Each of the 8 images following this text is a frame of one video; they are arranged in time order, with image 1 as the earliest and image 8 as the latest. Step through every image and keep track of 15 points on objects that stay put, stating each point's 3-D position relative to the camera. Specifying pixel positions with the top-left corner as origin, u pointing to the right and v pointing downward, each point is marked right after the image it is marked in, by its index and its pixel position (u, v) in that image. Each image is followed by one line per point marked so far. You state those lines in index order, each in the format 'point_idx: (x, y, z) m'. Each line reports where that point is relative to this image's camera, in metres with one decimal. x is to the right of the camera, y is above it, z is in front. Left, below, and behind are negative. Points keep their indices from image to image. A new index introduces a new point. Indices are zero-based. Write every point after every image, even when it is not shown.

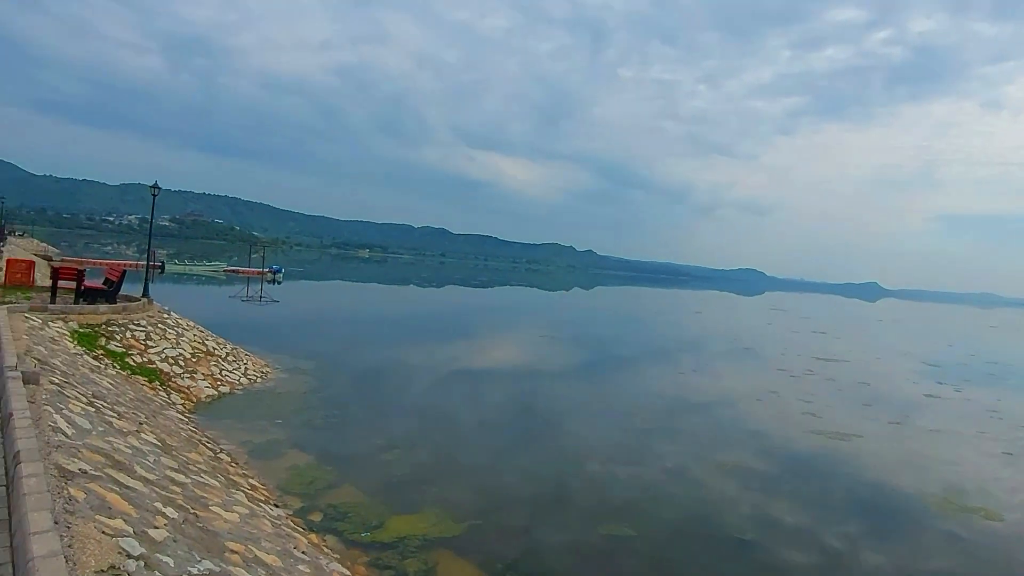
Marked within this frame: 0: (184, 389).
0: (-7.2, -2.2, +14.2) m
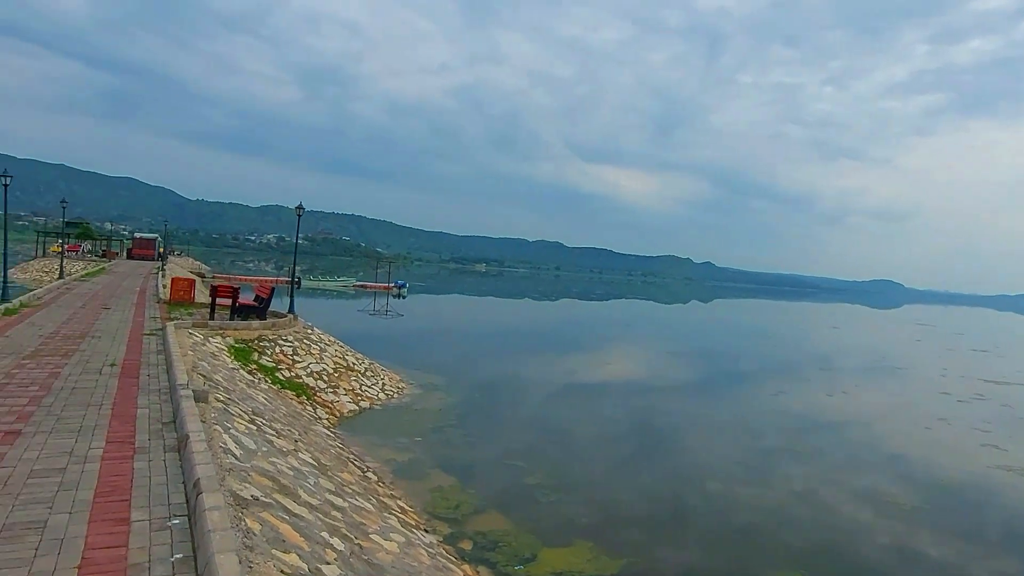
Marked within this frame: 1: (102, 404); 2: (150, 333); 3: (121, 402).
0: (-4.1, -2.6, +14.4) m
1: (-4.4, -1.3, +7.0) m
2: (-6.9, -0.9, +12.4) m
3: (-4.3, -1.3, +7.1) m
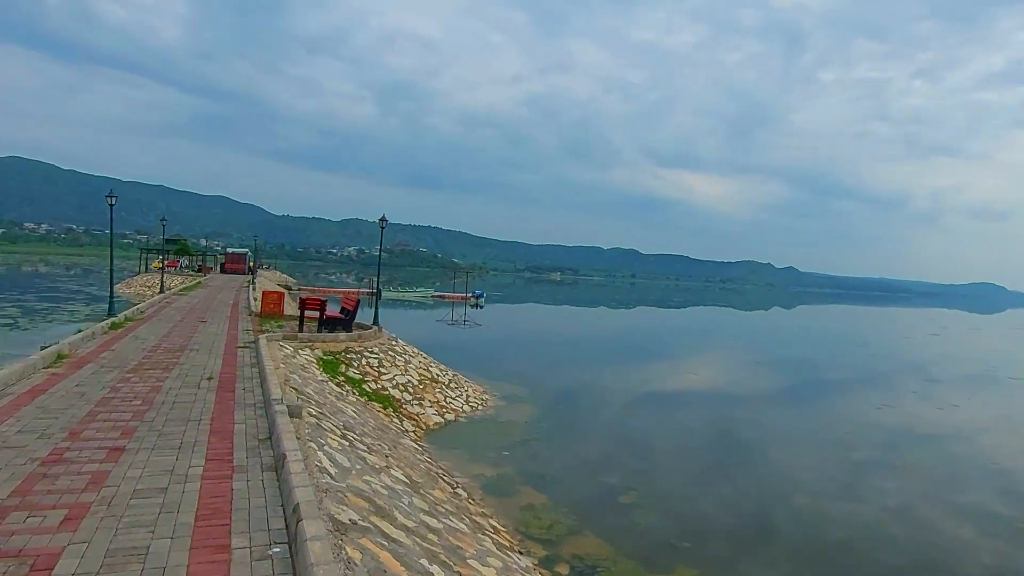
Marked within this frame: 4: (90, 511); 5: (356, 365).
0: (-2.2, -2.8, +14.3) m
1: (-3.4, -1.4, +7.0) m
2: (-5.2, -1.1, +12.6) m
3: (-3.2, -1.4, +7.1) m
4: (-2.9, -1.5, +4.5) m
5: (-3.5, -1.7, +14.5) m
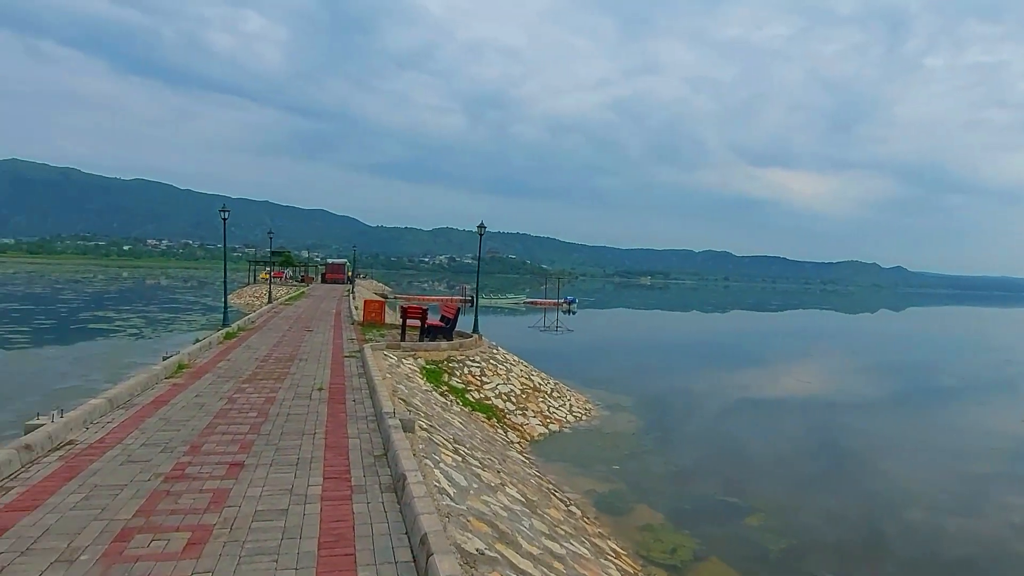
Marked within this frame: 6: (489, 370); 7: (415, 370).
0: (+0.1, -3.0, +13.8) m
1: (-2.1, -1.5, +6.8) m
2: (-3.1, -1.3, +12.6) m
3: (-1.9, -1.5, +6.9) m
4: (-2.0, -1.6, +4.2) m
5: (-1.2, -1.9, +14.2) m
6: (-0.5, -1.9, +15.2) m
7: (-1.9, -1.7, +13.0) m
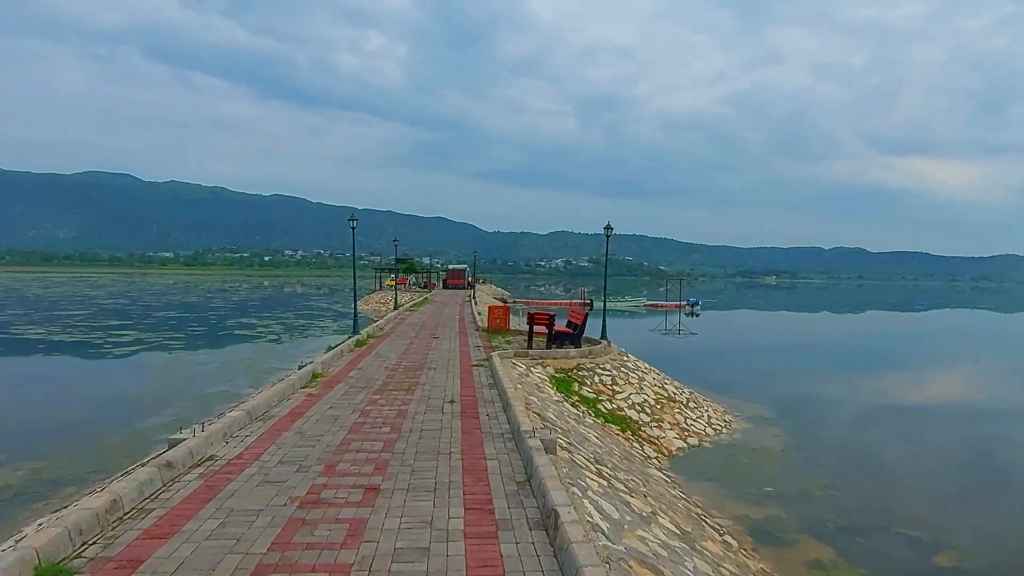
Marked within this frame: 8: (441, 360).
0: (+2.8, -3.0, +12.8) m
1: (-0.6, -1.6, +6.3) m
2: (-0.6, -1.4, +12.2) m
3: (-0.4, -1.6, +6.4) m
4: (-0.9, -1.7, +3.7) m
5: (+1.6, -2.0, +13.4) m
6: (+2.4, -2.0, +14.3) m
7: (+0.6, -1.8, +12.3) m
8: (-1.4, -1.4, +12.4) m
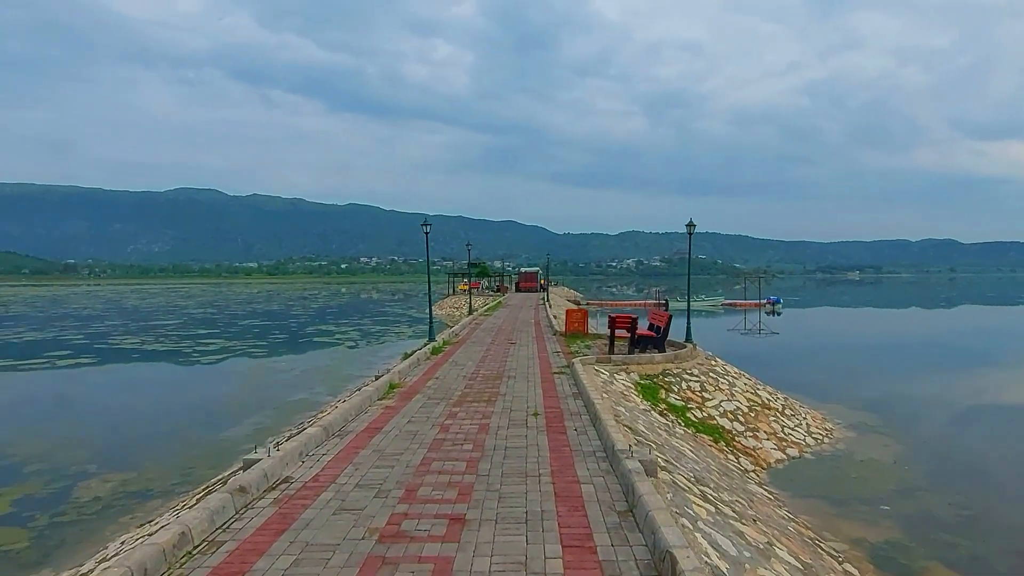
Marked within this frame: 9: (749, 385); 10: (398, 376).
0: (+4.4, -3.0, +11.8) m
1: (+0.2, -1.6, +5.7) m
2: (+0.9, -1.5, +11.6) m
3: (+0.4, -1.6, +5.8) m
4: (-0.4, -1.7, +3.2) m
5: (+3.2, -2.0, +12.6) m
6: (+4.1, -2.0, +13.4) m
7: (+2.1, -1.8, +11.6) m
8: (+0.1, -1.5, +11.9) m
9: (+5.2, -2.2, +14.4) m
10: (-1.9, -1.4, +10.7) m
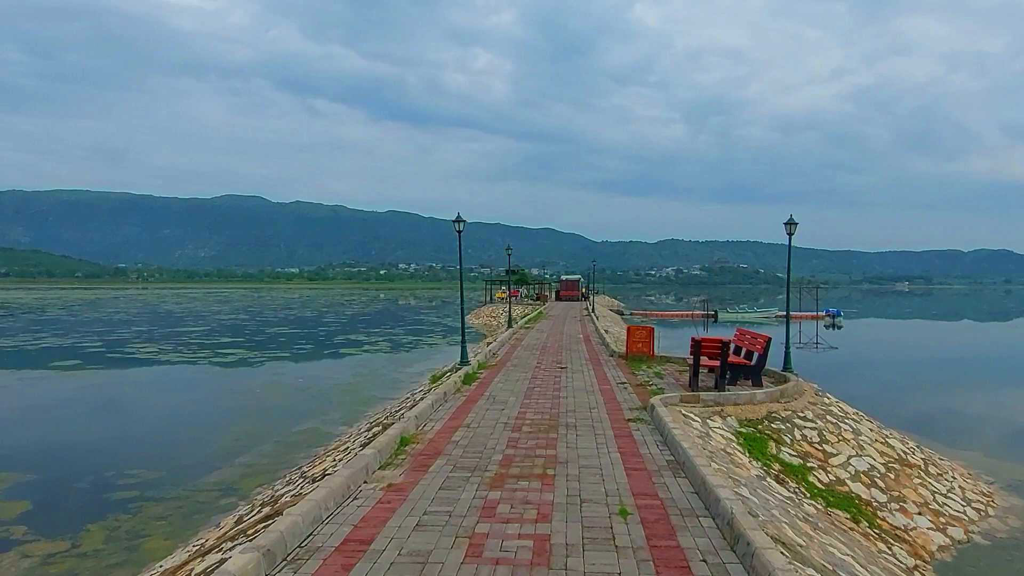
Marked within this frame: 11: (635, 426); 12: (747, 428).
0: (+5.1, -3.3, +8.5) m
1: (+0.7, -1.8, +2.6) m
2: (+1.6, -1.7, +8.4) m
3: (+0.8, -1.8, +2.7) m
4: (-0.1, -1.8, +0.2) m
5: (+4.0, -2.2, +9.3) m
6: (+4.9, -2.3, +10.0) m
7: (+2.9, -2.0, +8.4) m
8: (+0.9, -1.7, +8.8) m
9: (+6.2, -2.4, +11.0) m
10: (-1.2, -1.6, +7.7) m
11: (+1.6, -1.7, +8.0) m
12: (+3.4, -2.0, +9.3) m
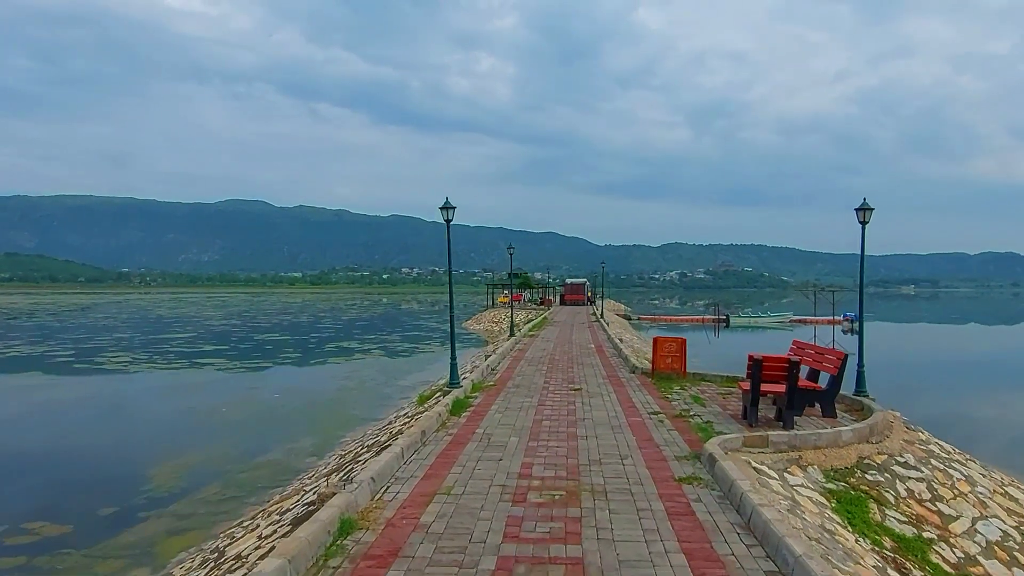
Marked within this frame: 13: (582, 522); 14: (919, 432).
0: (+5.1, -3.3, +5.9) m
1: (+0.6, -1.7, +0.1) m
2: (+1.6, -1.7, +5.9) m
3: (+0.8, -1.7, +0.1) m
4: (-0.1, -1.8, -2.4) m
5: (+4.0, -2.3, +6.7) m
6: (+5.0, -2.3, +7.5) m
7: (+2.9, -2.0, +5.8) m
8: (+0.9, -1.7, +6.3) m
9: (+6.2, -2.5, +8.5) m
10: (-1.2, -1.6, +5.2) m
11: (+1.6, -1.7, +5.5) m
12: (+3.4, -2.0, +6.7) m
13: (+0.5, -1.7, +4.7) m
14: (+5.5, -1.9, +8.7) m
